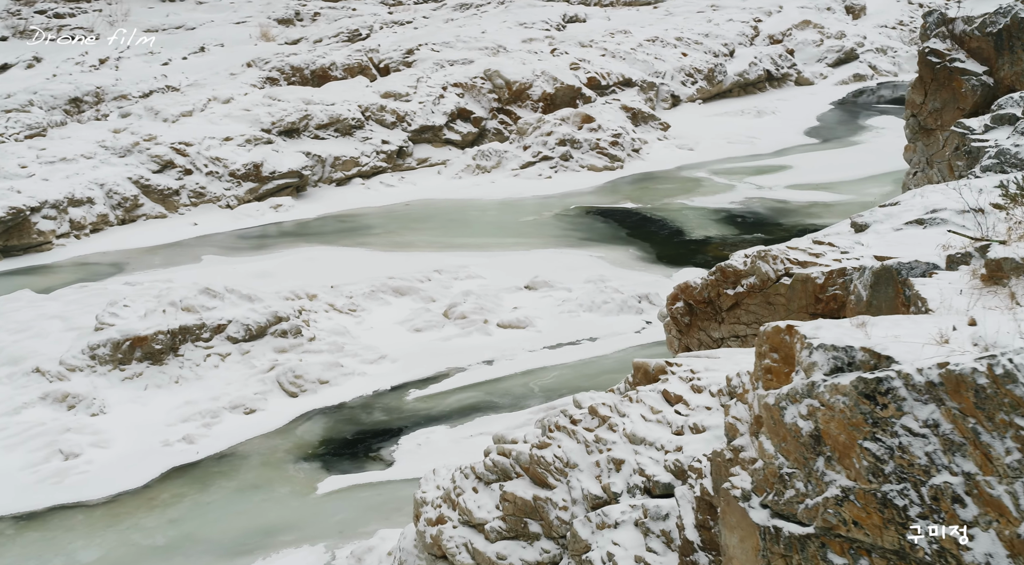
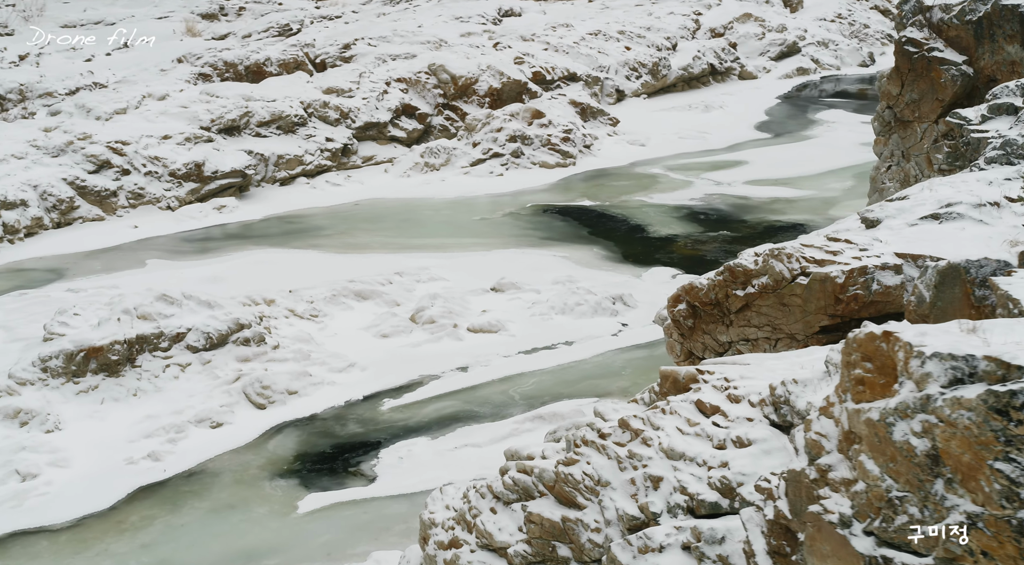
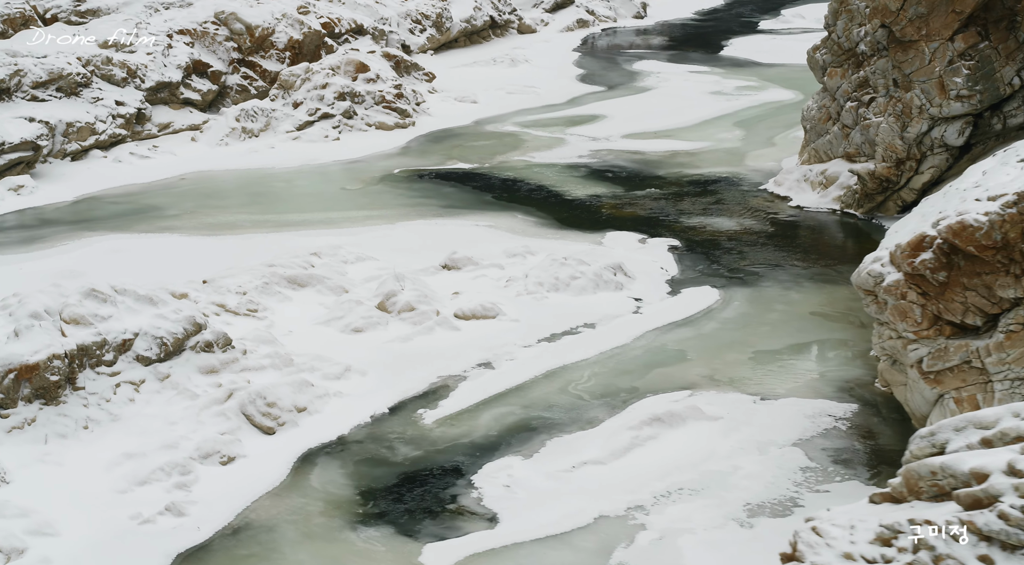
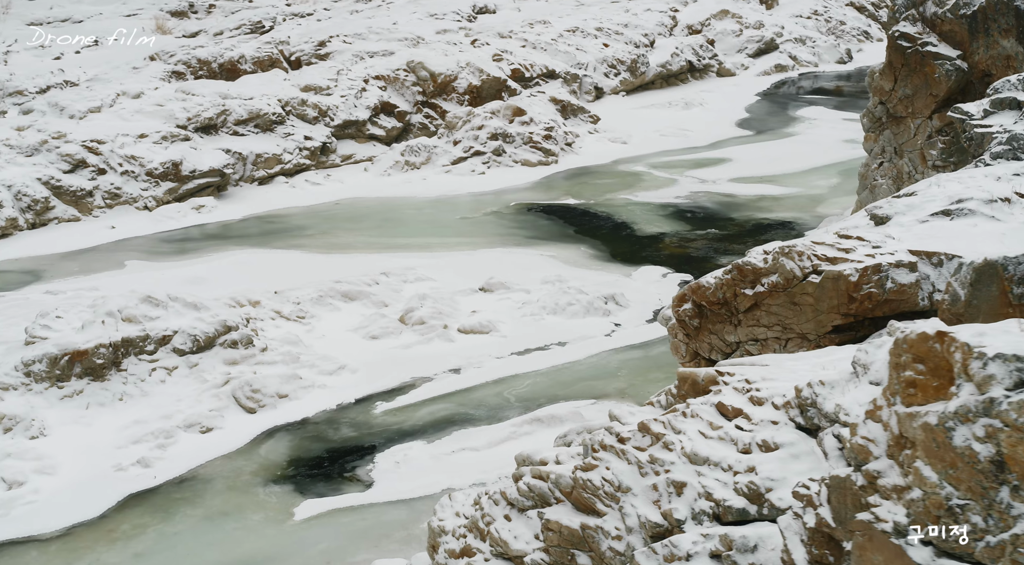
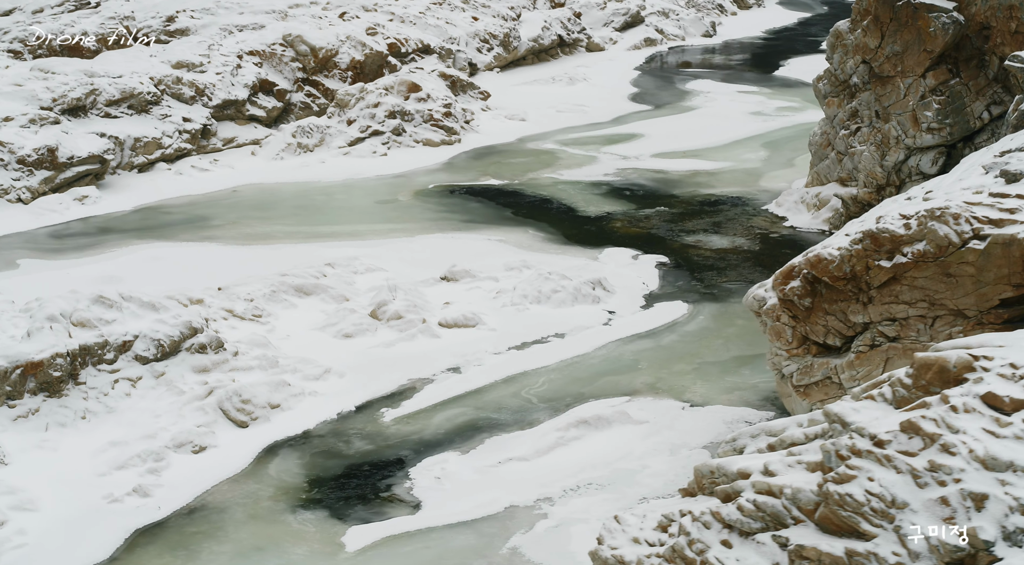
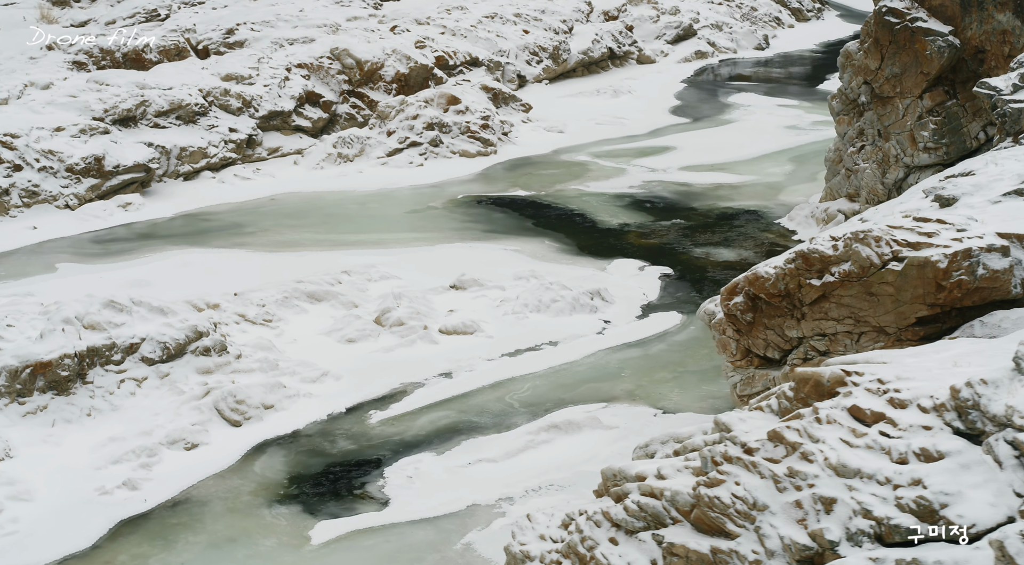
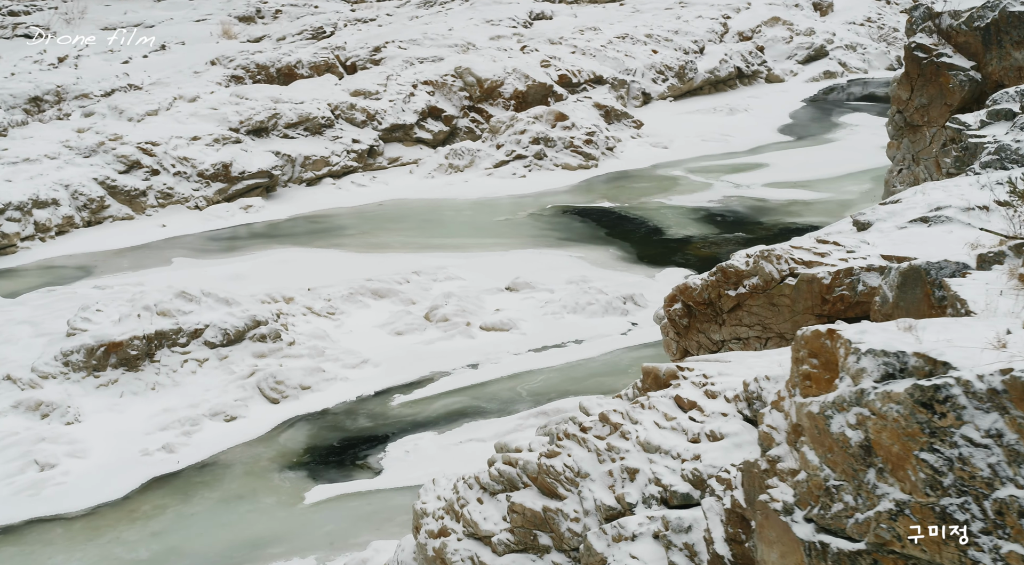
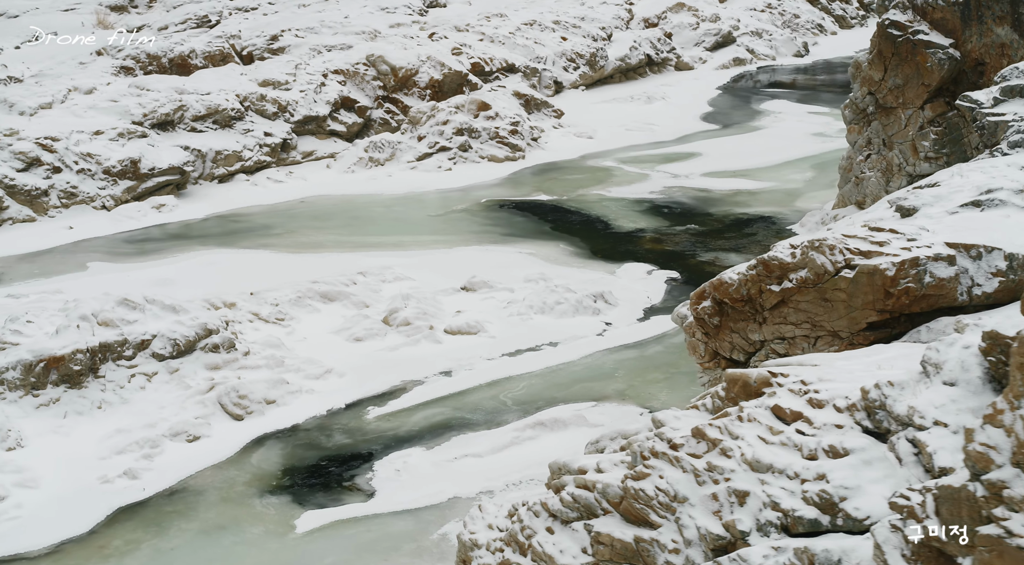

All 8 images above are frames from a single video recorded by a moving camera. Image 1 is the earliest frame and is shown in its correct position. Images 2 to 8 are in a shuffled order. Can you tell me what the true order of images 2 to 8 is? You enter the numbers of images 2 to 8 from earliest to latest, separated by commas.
7, 2, 4, 8, 6, 5, 3
